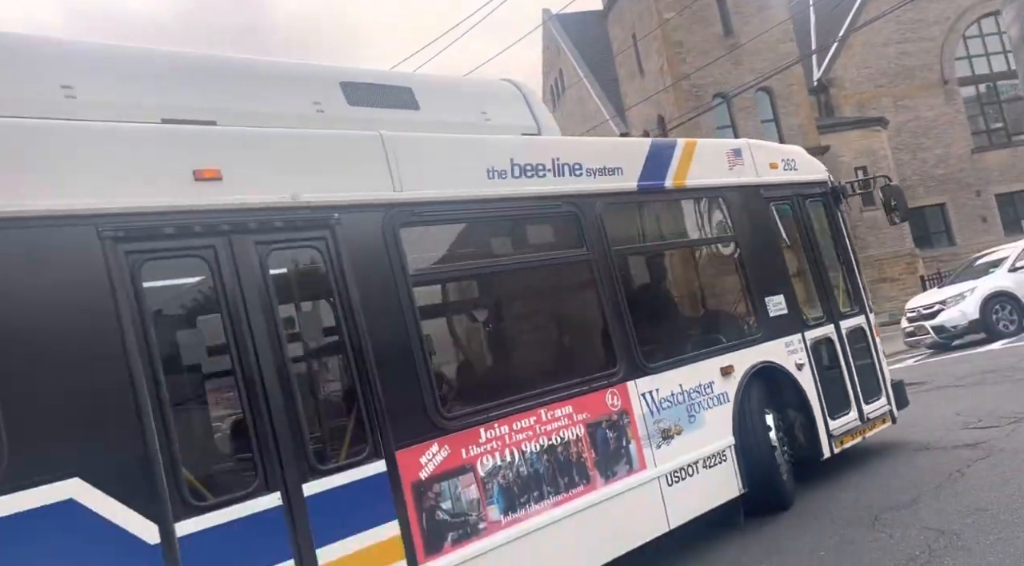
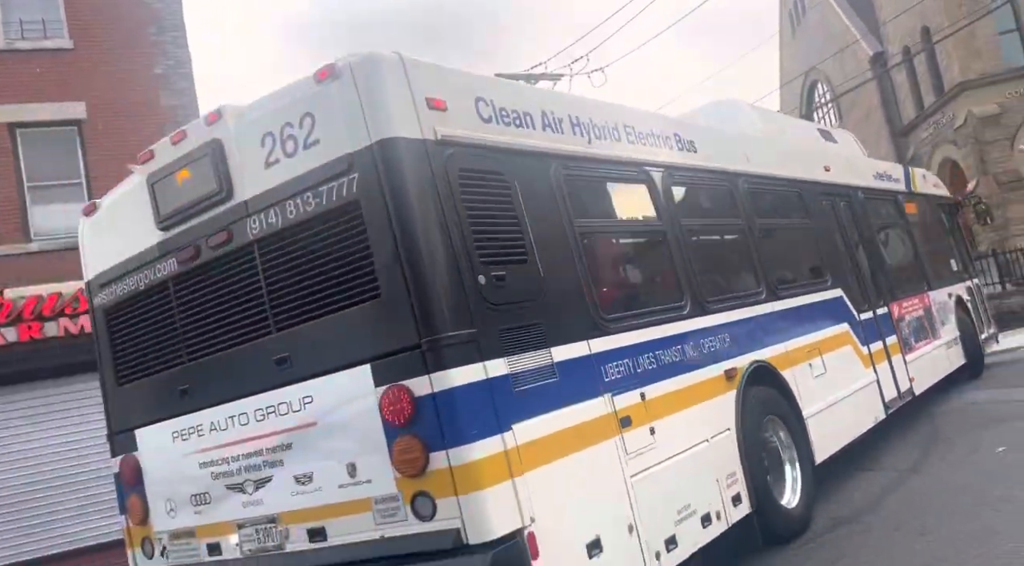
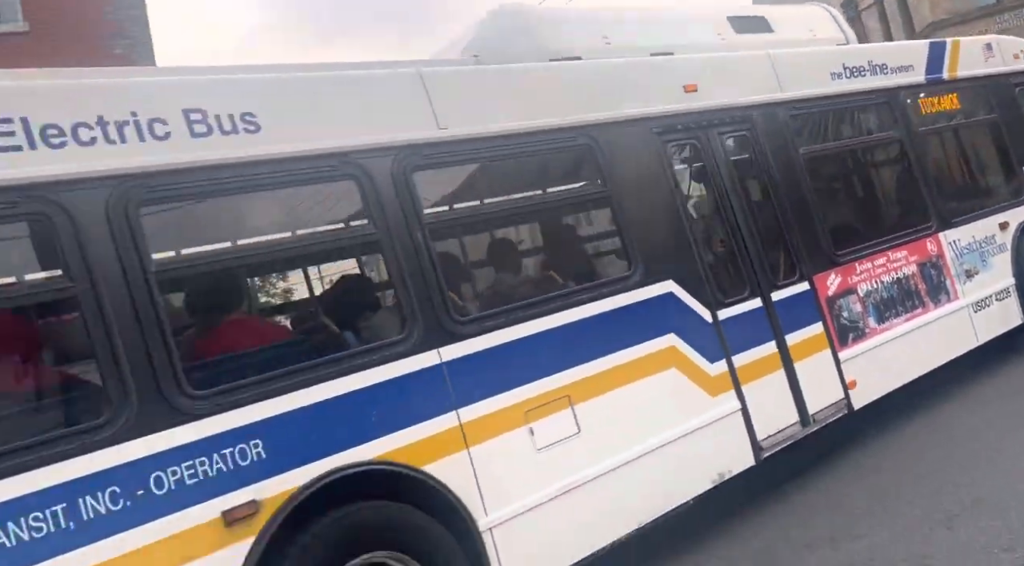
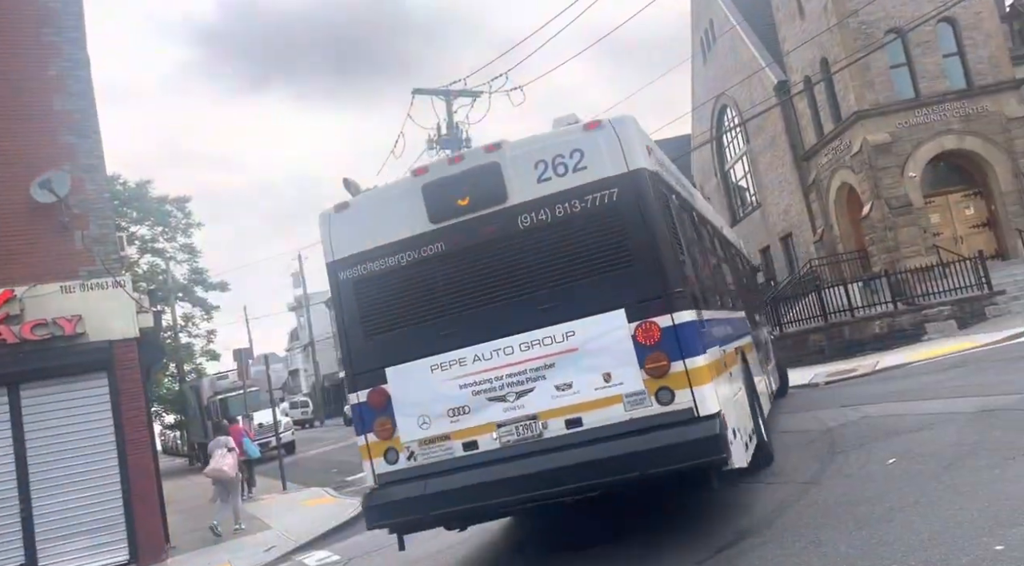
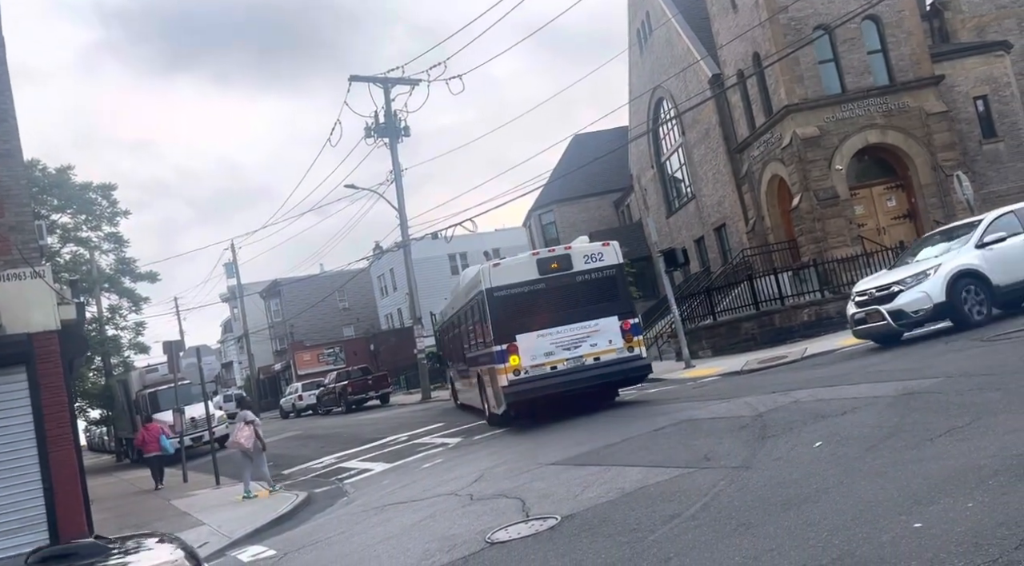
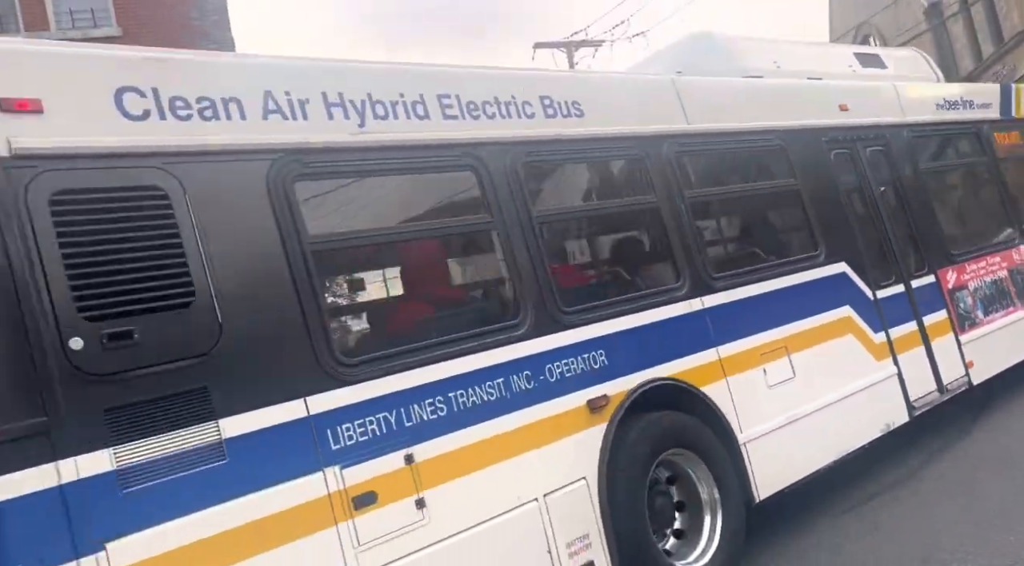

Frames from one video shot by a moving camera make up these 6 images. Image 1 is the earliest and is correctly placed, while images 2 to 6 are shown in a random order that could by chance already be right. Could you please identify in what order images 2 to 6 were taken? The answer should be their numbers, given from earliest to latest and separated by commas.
3, 6, 2, 4, 5
